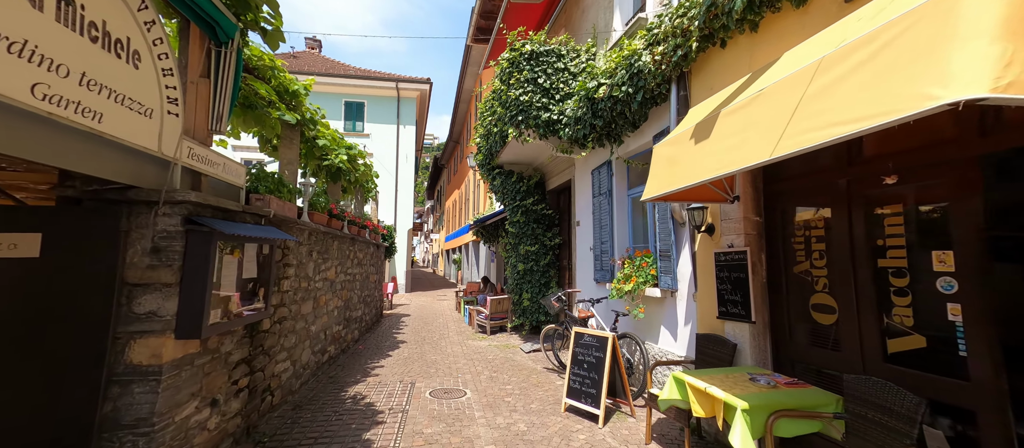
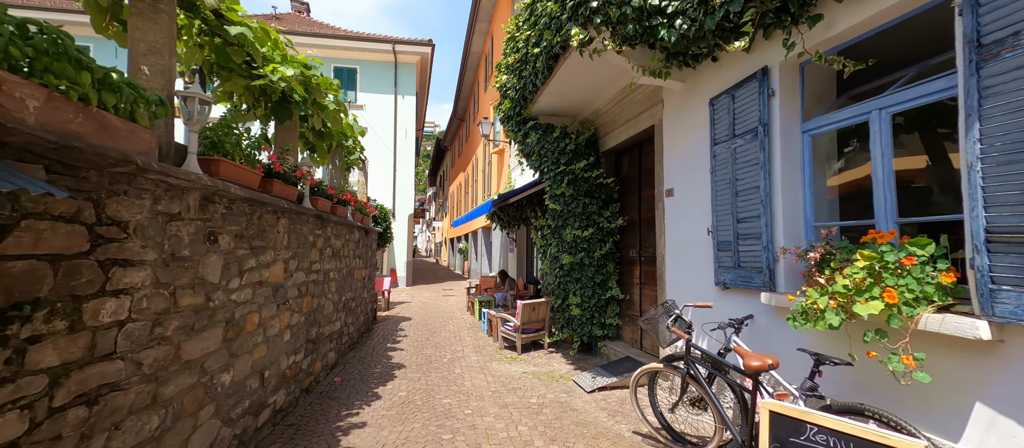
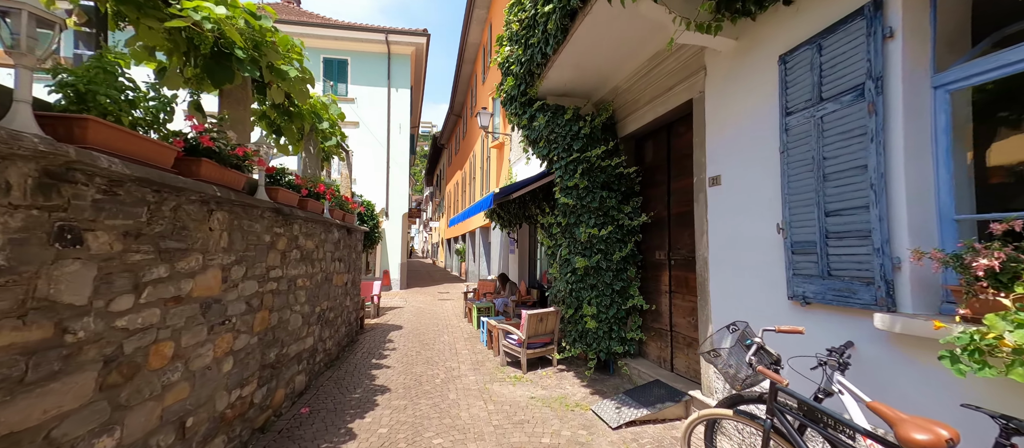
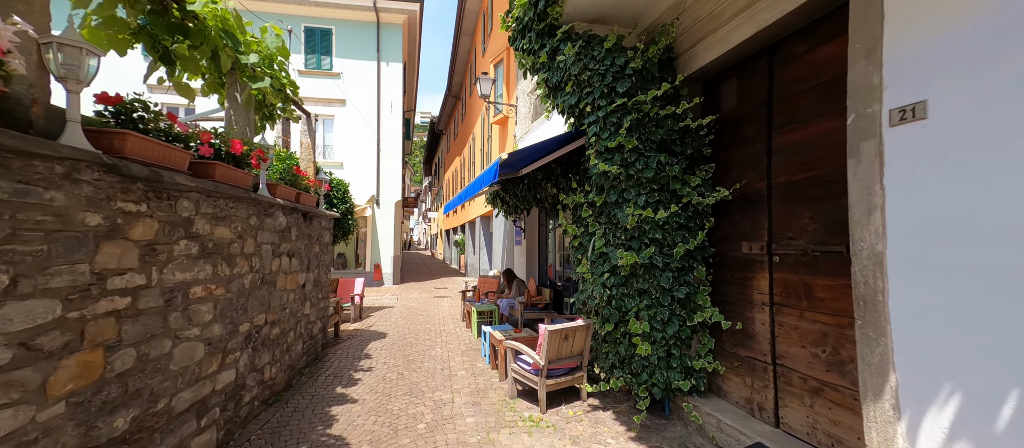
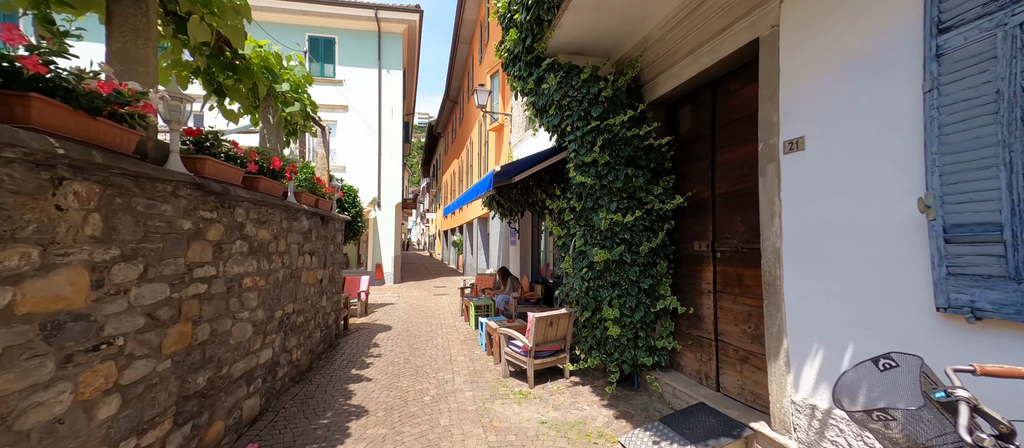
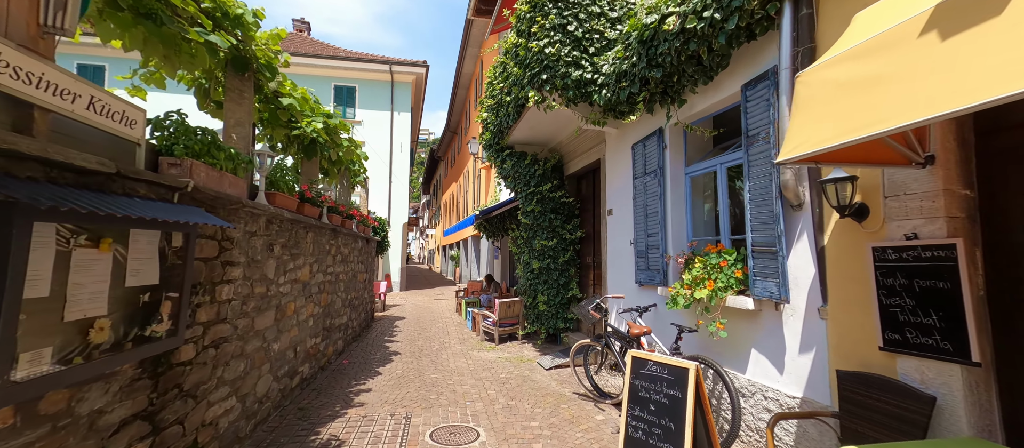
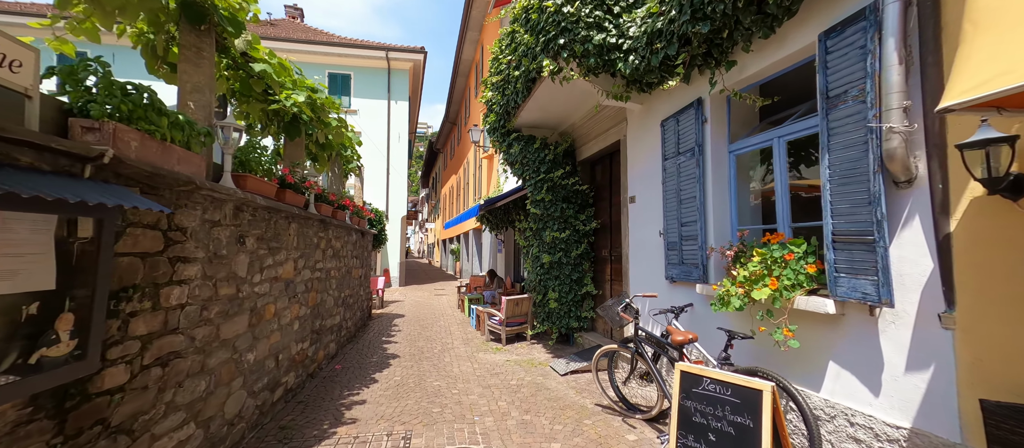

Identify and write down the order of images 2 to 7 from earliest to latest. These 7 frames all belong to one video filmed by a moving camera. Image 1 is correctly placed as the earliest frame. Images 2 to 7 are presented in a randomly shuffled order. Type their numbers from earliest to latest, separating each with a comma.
6, 7, 2, 3, 5, 4
